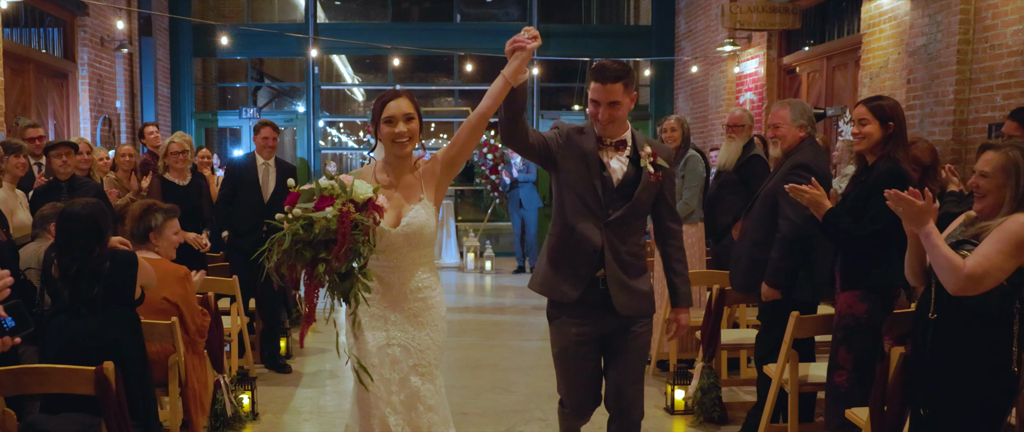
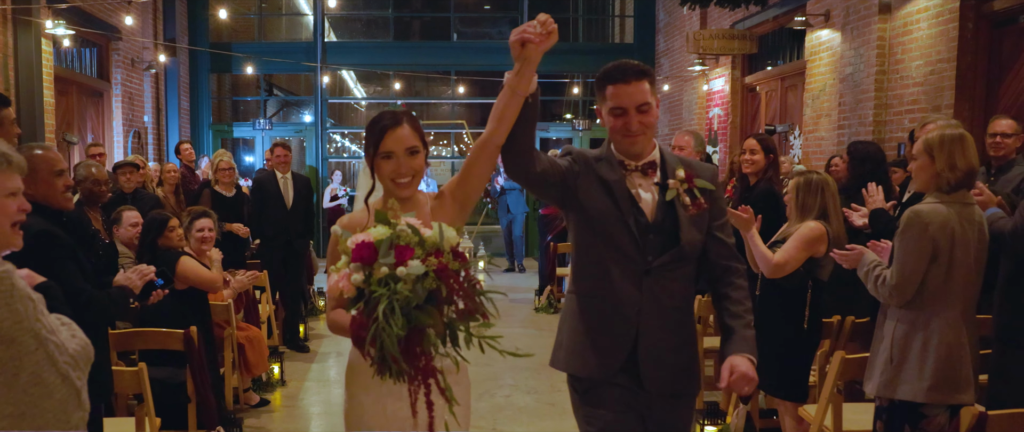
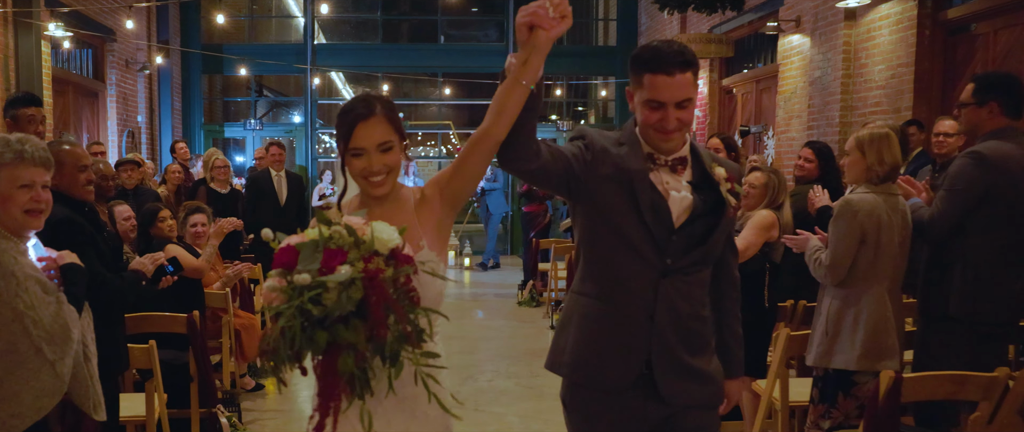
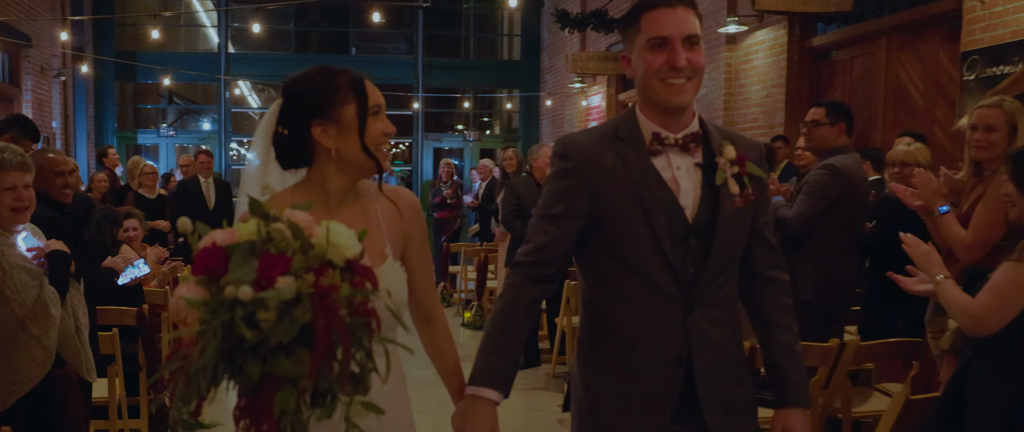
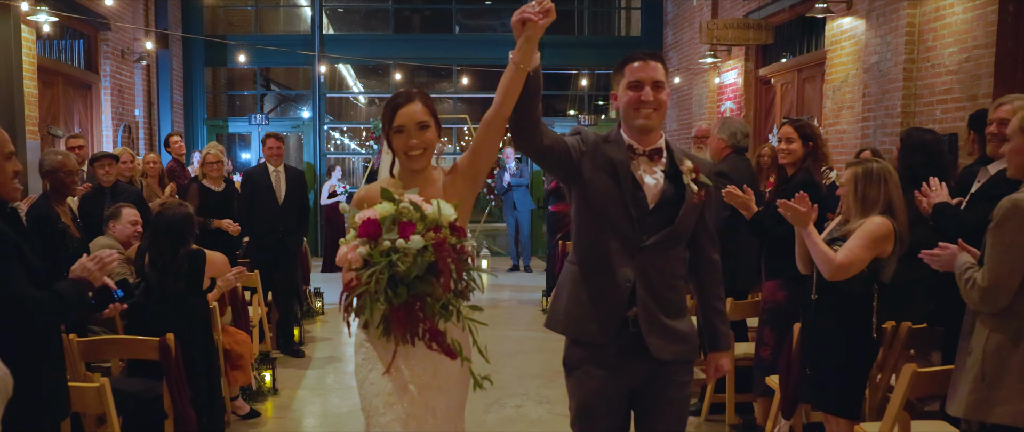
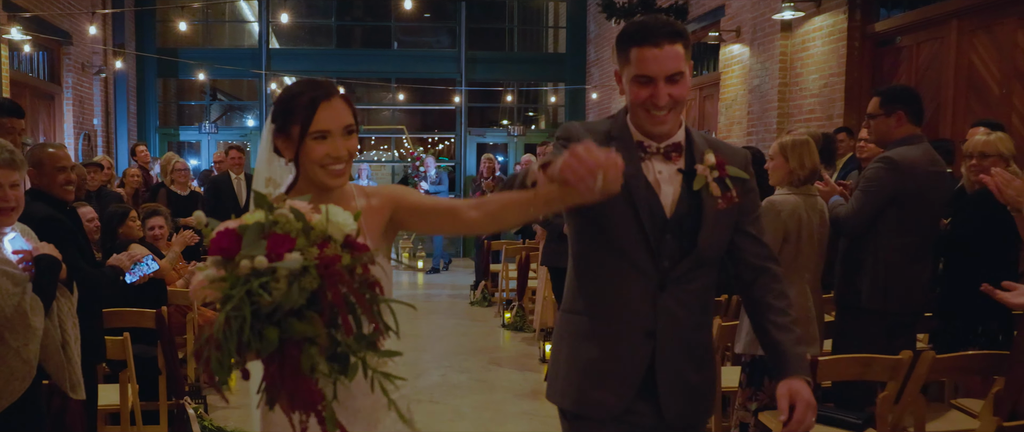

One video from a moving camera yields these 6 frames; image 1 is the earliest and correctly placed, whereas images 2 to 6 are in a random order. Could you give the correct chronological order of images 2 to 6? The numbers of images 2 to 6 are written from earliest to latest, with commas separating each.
5, 2, 3, 6, 4
